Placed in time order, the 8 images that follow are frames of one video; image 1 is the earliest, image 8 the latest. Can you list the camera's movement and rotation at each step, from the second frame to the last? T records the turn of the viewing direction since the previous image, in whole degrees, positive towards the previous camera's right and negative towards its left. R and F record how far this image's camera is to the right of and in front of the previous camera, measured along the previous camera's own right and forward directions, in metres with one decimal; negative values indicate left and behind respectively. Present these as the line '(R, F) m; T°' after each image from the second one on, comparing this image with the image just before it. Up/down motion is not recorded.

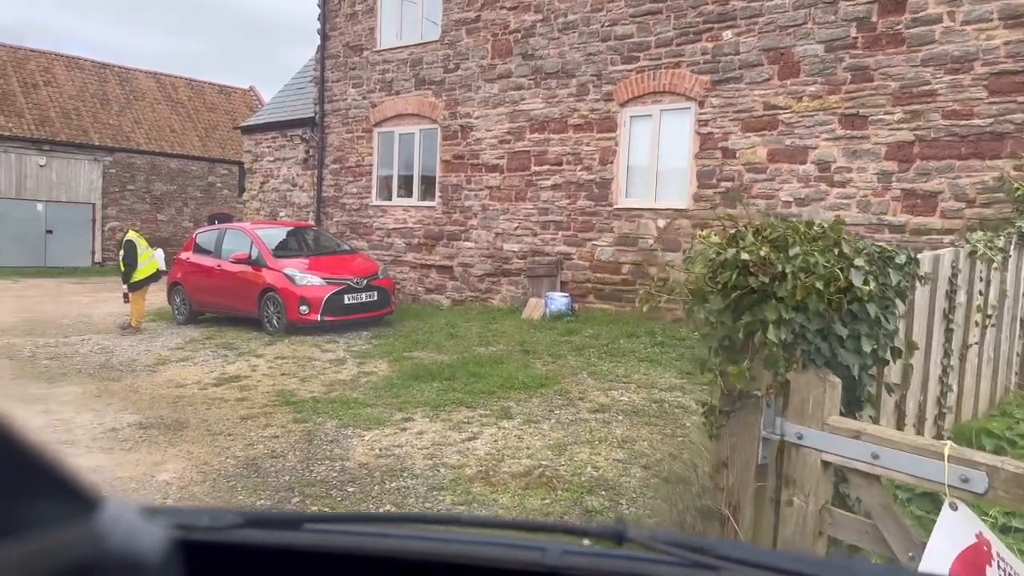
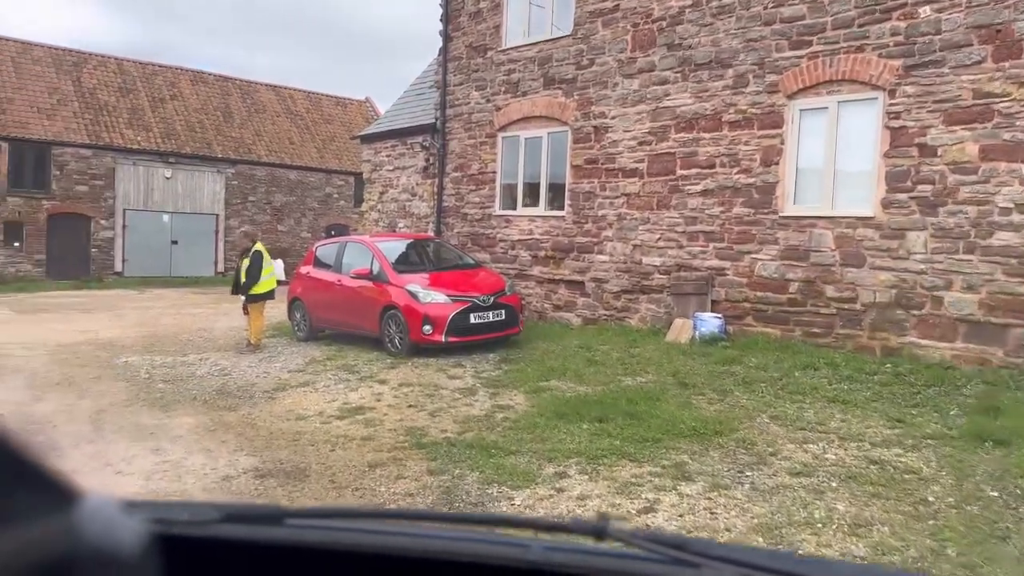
(-0.5, +1.2) m; -7°
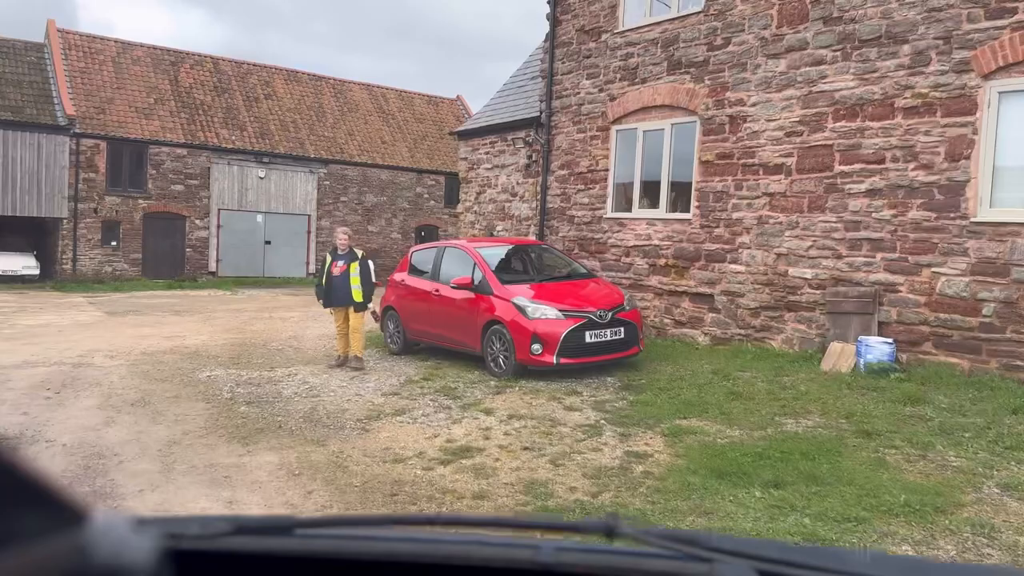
(-0.5, +1.4) m; -6°
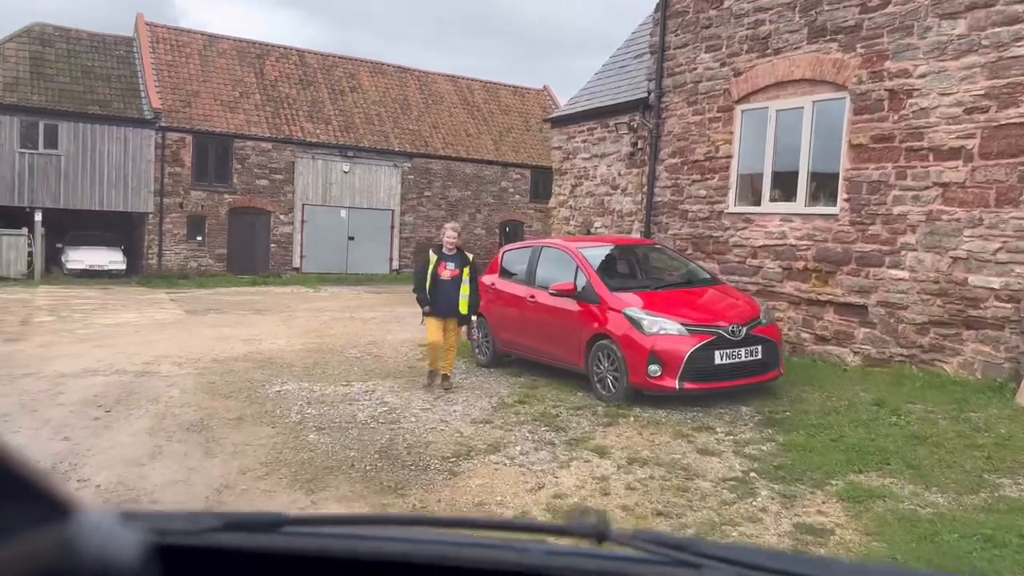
(-0.3, +1.4) m; -6°
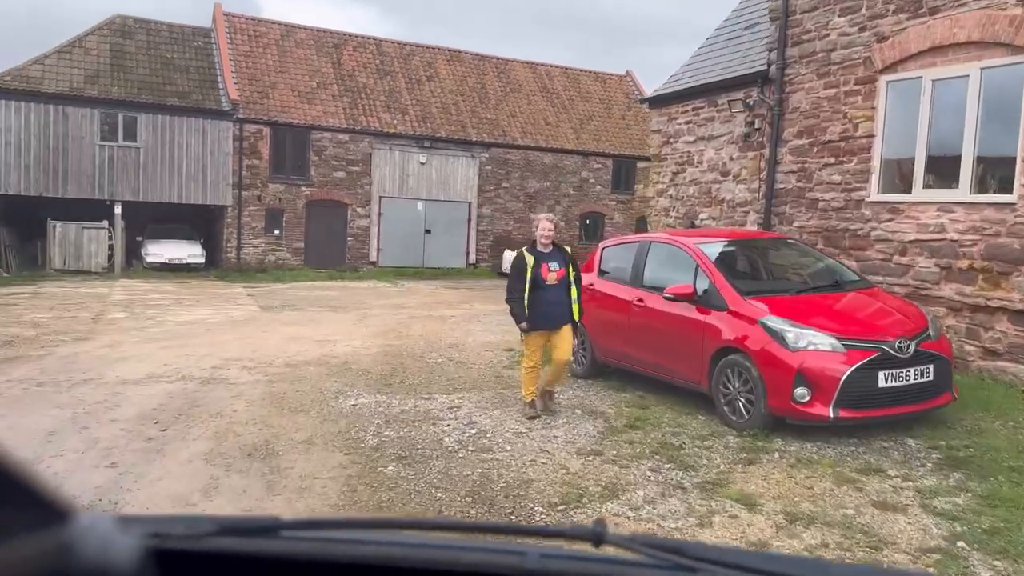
(-0.3, +1.1) m; -5°
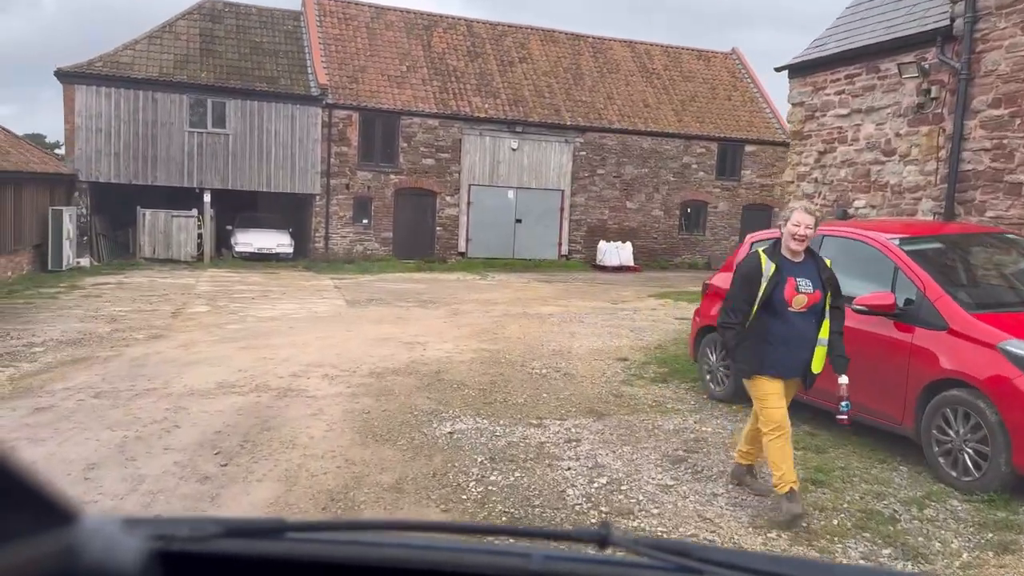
(-0.4, +1.4) m; -6°
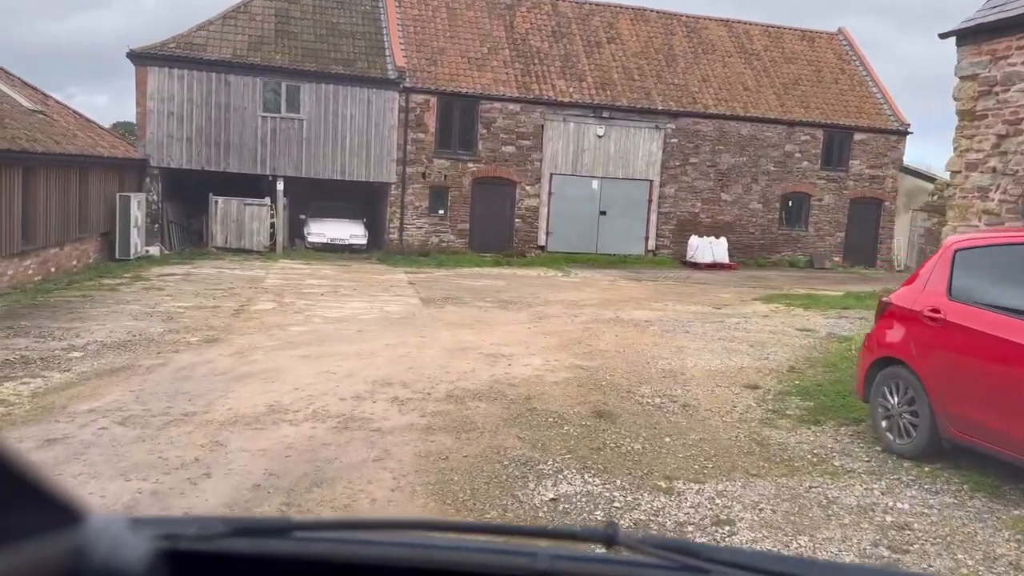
(-0.3, +1.5) m; -5°
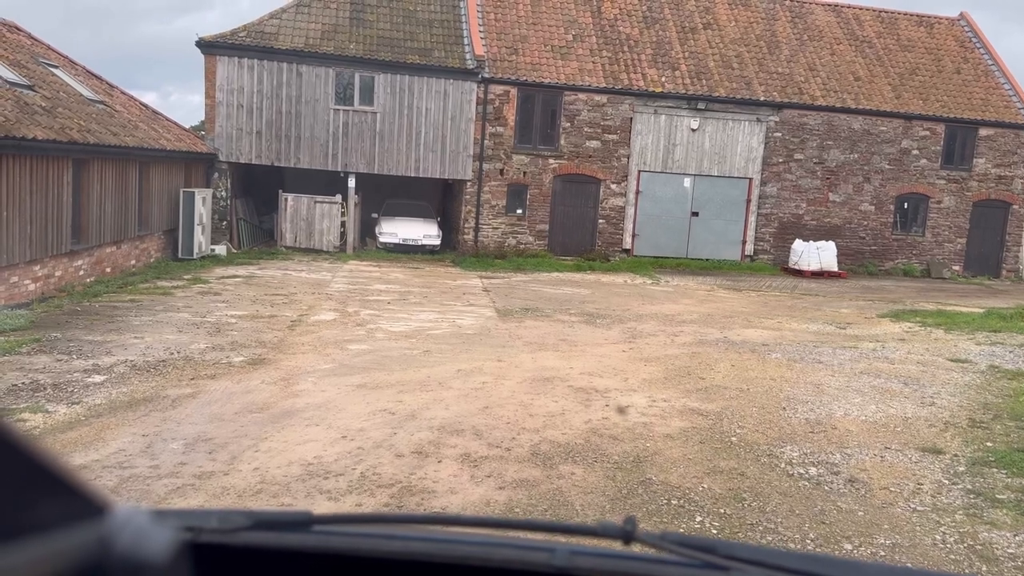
(-0.2, +1.6) m; -5°
